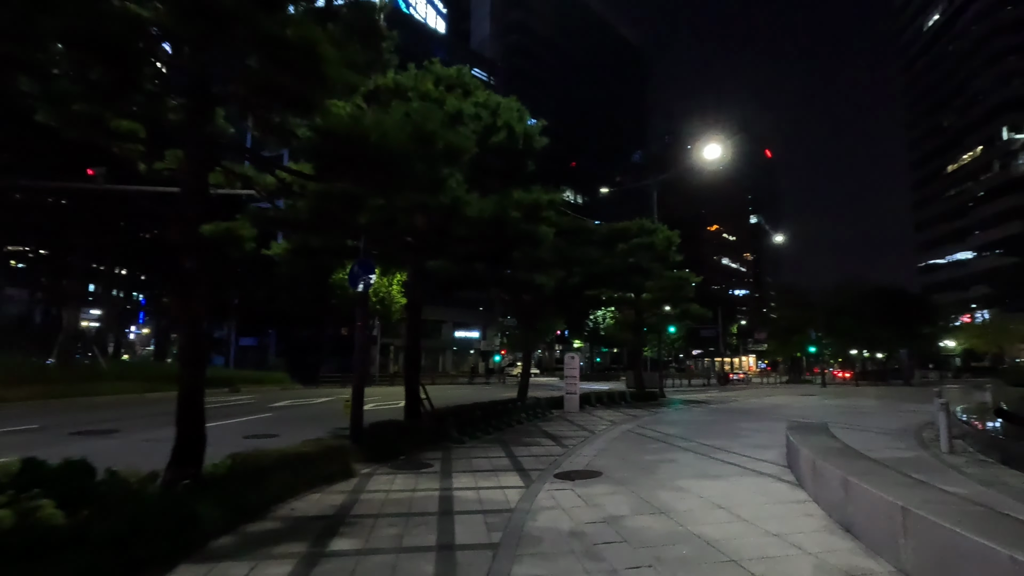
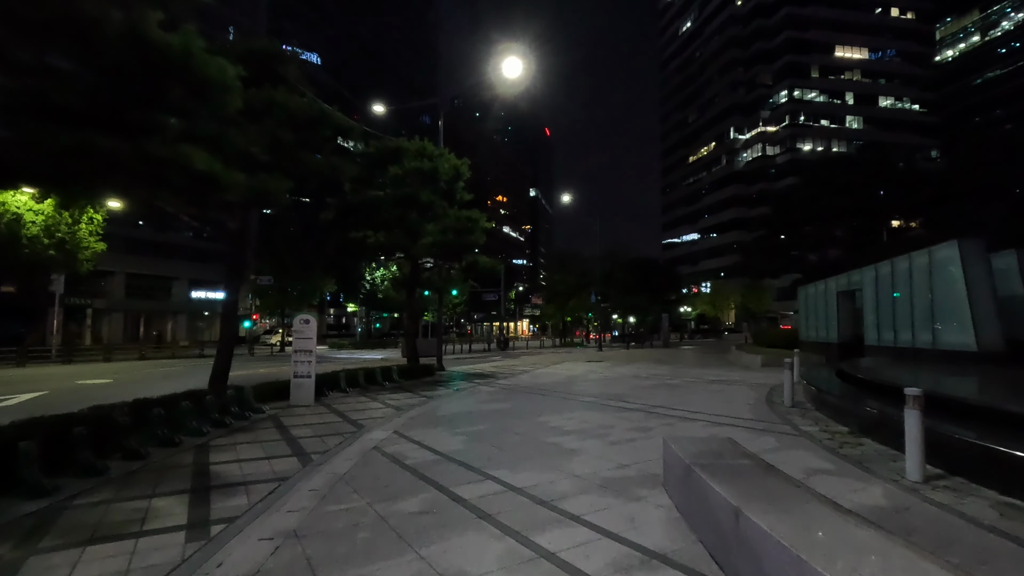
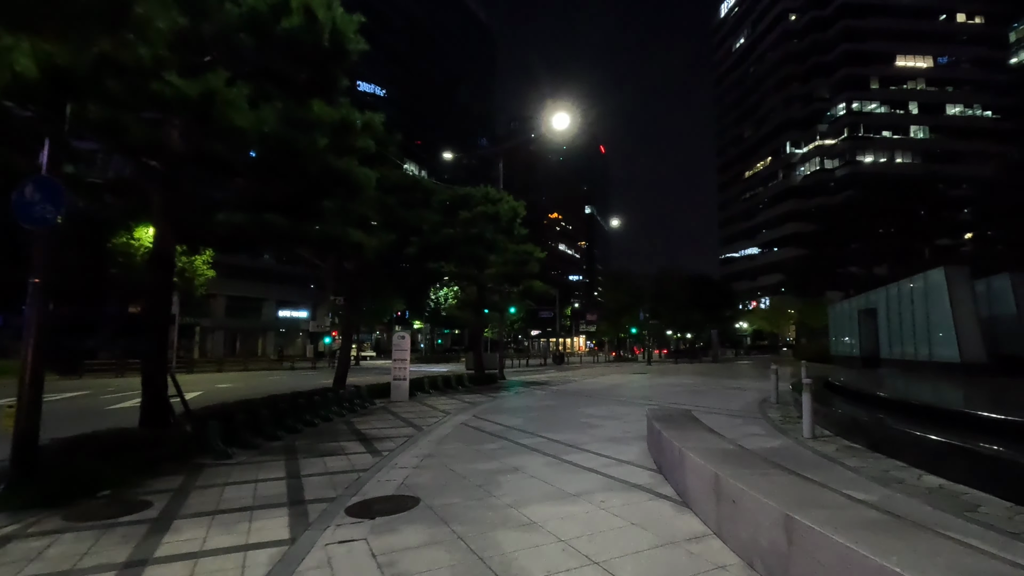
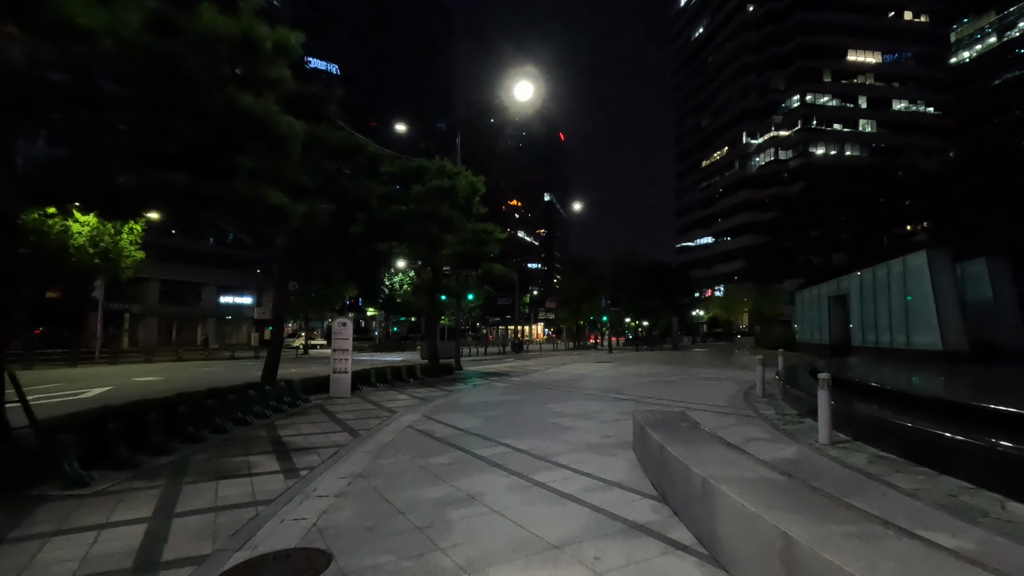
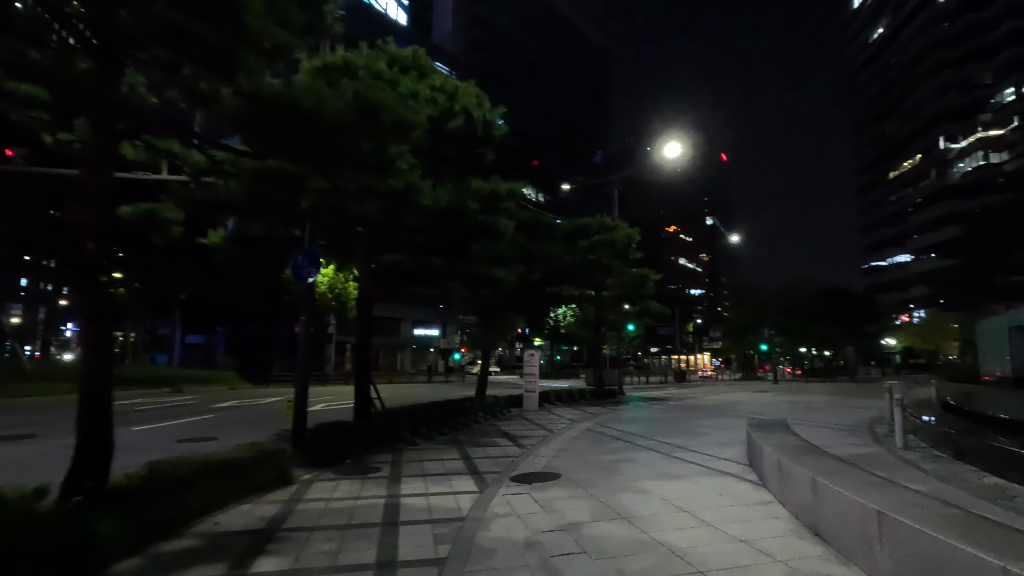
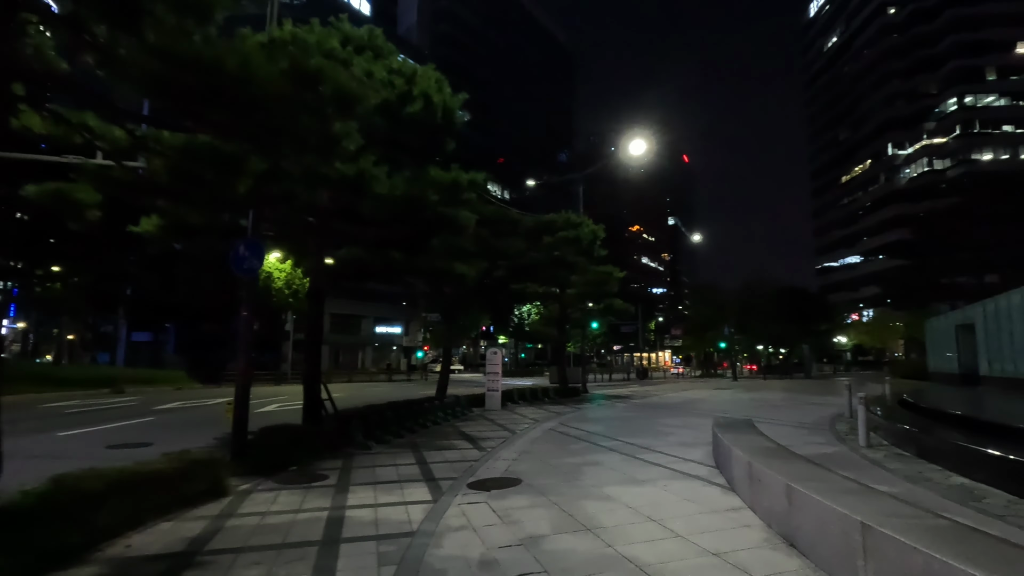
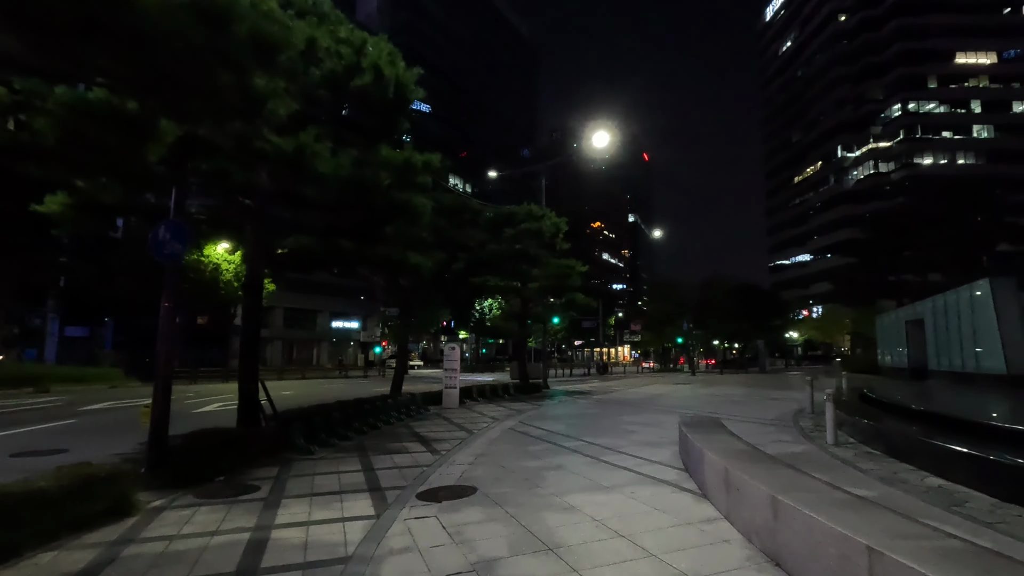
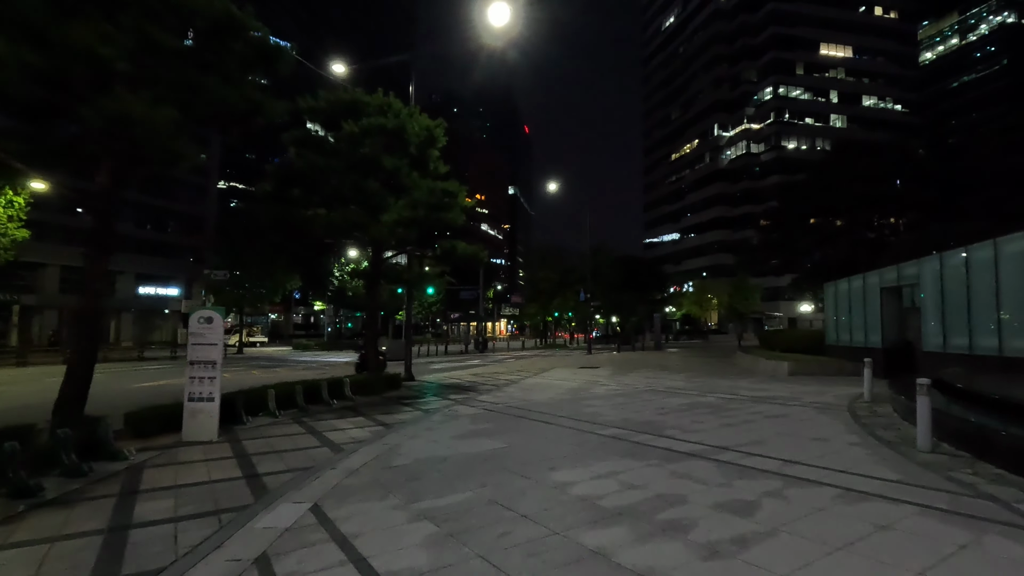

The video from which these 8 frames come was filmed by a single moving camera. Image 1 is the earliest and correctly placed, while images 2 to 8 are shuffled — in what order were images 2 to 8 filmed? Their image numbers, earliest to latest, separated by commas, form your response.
5, 6, 7, 3, 4, 2, 8
